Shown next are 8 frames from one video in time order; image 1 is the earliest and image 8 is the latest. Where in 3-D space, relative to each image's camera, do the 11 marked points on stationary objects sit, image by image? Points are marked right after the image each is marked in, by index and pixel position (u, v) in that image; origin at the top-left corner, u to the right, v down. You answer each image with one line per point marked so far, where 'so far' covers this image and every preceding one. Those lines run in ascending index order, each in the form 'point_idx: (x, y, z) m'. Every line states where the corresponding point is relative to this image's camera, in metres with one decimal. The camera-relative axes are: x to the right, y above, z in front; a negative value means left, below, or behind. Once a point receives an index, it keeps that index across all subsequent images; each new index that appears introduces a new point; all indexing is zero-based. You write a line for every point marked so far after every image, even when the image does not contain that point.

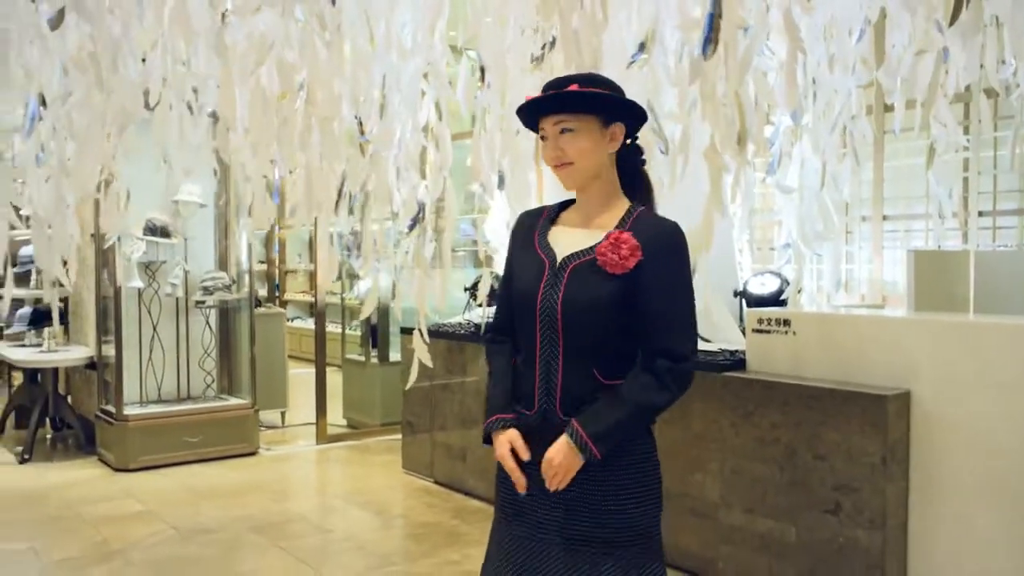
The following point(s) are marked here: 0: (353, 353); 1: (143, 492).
0: (-1.1, -0.5, +6.6) m
1: (-1.9, -1.1, +4.9) m
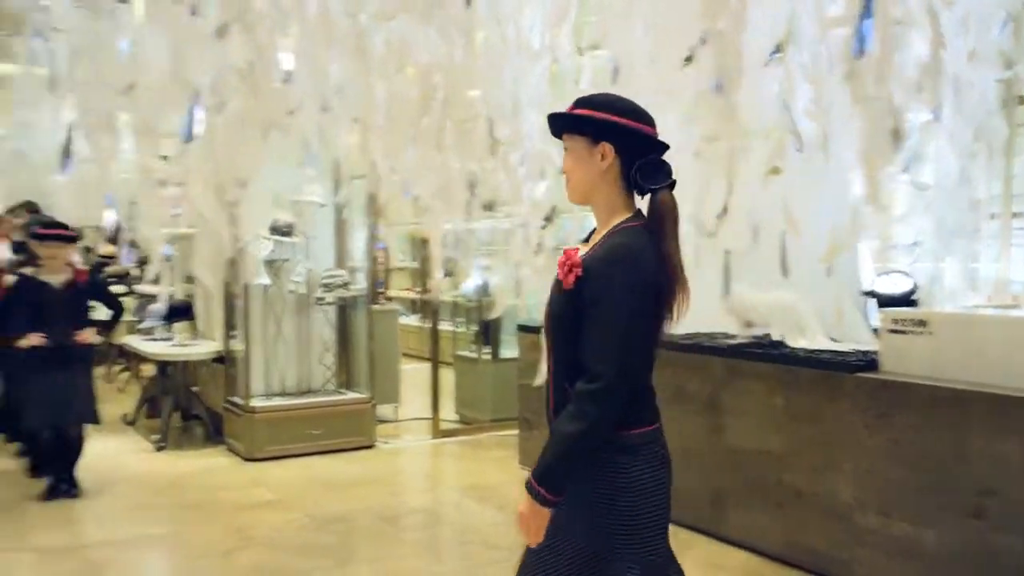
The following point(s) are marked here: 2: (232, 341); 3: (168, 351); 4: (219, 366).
0: (-0.3, -0.4, +6.7) m
1: (-1.3, -1.1, +5.1) m
2: (-1.7, -0.3, +5.8) m
3: (-2.1, -0.4, +5.8) m
4: (-1.9, -0.5, +6.0) m
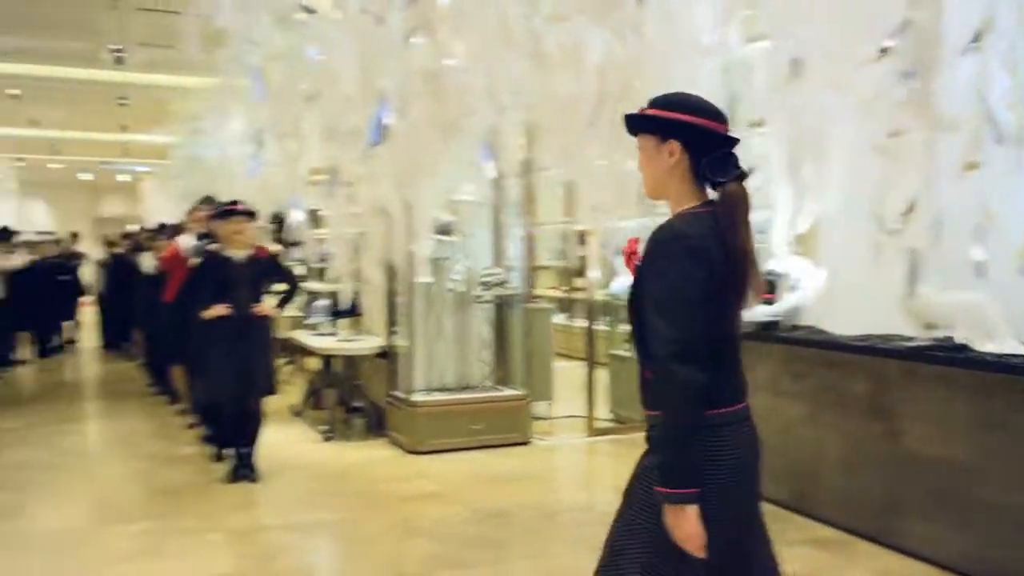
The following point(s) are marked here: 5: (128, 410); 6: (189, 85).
0: (+0.8, -0.4, +6.7) m
1: (-0.4, -1.0, +5.2) m
2: (-0.8, -0.3, +6.0) m
3: (-1.1, -0.4, +6.0) m
4: (-0.9, -0.5, +6.3) m
5: (-3.0, -1.0, +7.3) m
6: (-3.8, +2.5, +11.3) m
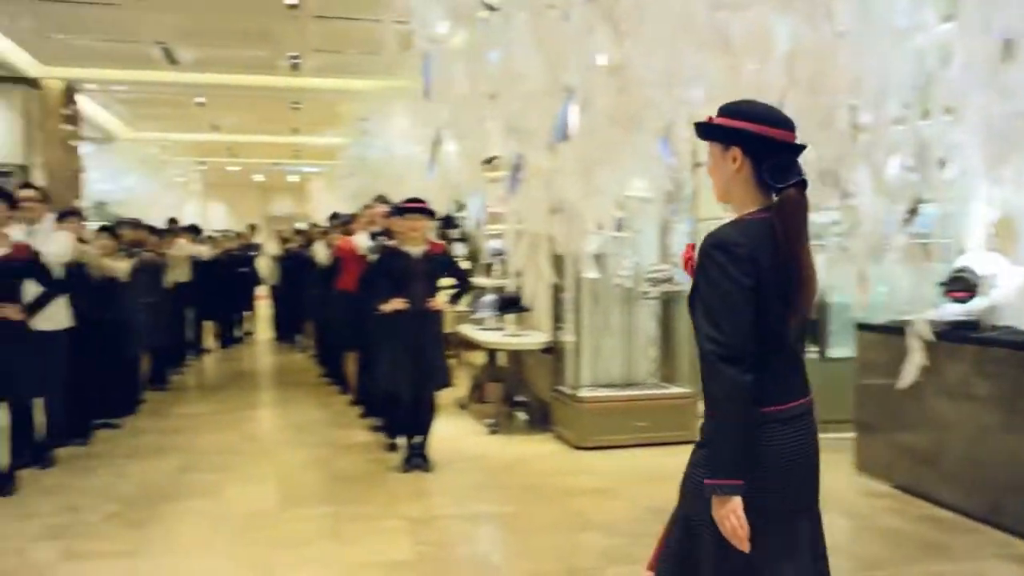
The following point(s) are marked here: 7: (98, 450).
0: (+1.9, -0.4, +6.5) m
1: (+0.5, -1.0, +5.2) m
2: (+0.3, -0.3, +6.0) m
3: (-0.1, -0.3, +6.1) m
4: (+0.2, -0.5, +6.3) m
5: (-1.7, -0.9, +7.7) m
6: (-1.9, +2.5, +11.7) m
7: (-2.5, -1.0, +5.6) m
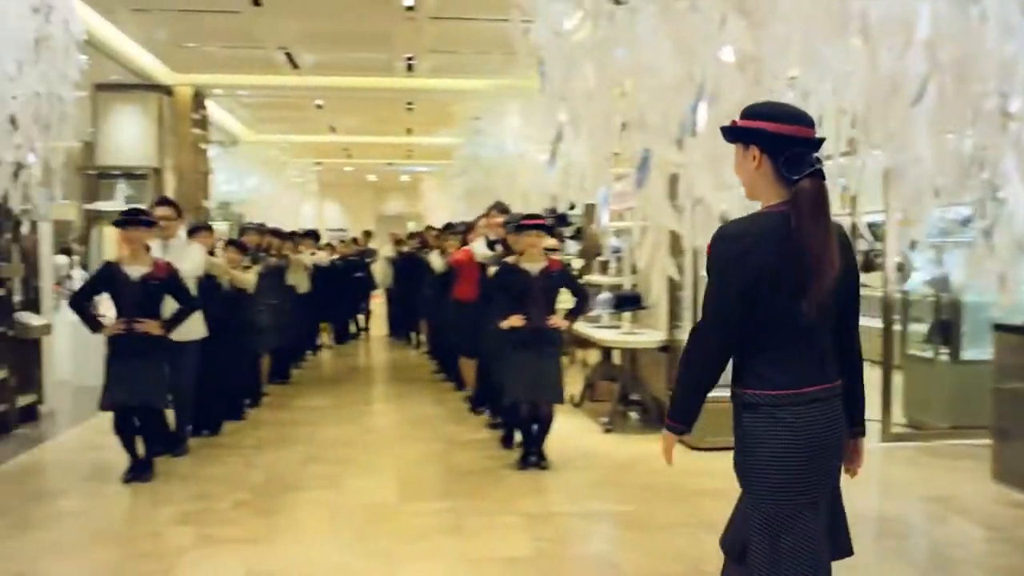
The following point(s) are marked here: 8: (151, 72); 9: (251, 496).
0: (+2.7, -0.4, +6.2) m
1: (+1.1, -1.0, +5.1) m
2: (+1.0, -0.3, +6.0) m
3: (+0.7, -0.3, +6.1) m
4: (+1.0, -0.4, +6.2) m
5: (-0.8, -0.9, +7.8) m
6: (-0.5, +2.5, +11.8) m
7: (-1.8, -1.0, +5.9) m
8: (-4.2, +2.5, +10.8) m
9: (-1.3, -1.0, +4.5) m
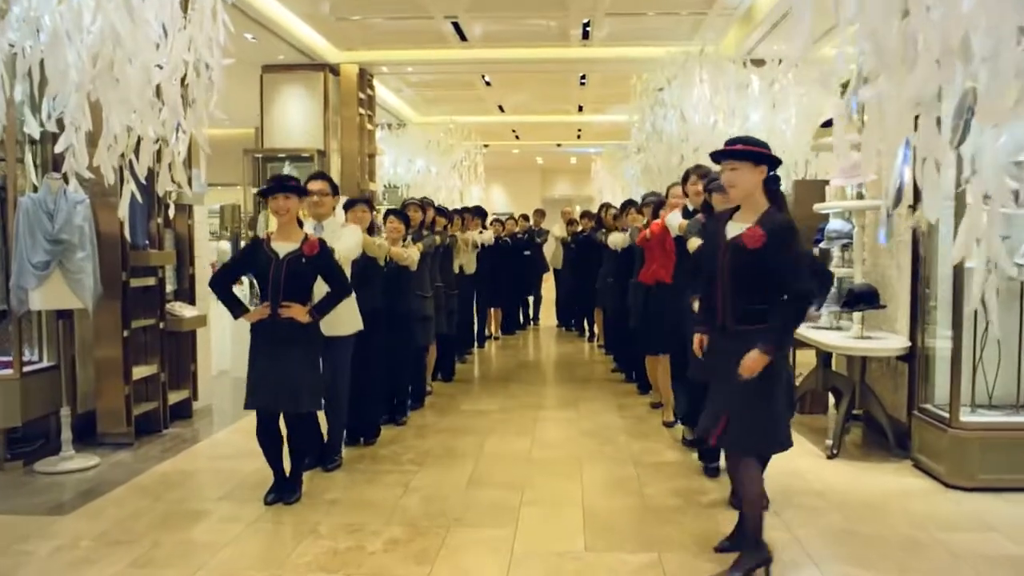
0: (+3.8, -0.4, +4.7) m
1: (+2.0, -1.0, +3.9) m
2: (+2.1, -0.2, +4.8) m
3: (+1.8, -0.3, +4.9) m
4: (+2.1, -0.4, +5.0) m
5: (+0.6, -0.8, +6.9) m
6: (+1.6, +2.7, +10.8) m
7: (-0.7, -0.9, +5.2) m
8: (-2.2, +2.7, +10.4) m
9: (-0.4, -1.0, +3.8) m
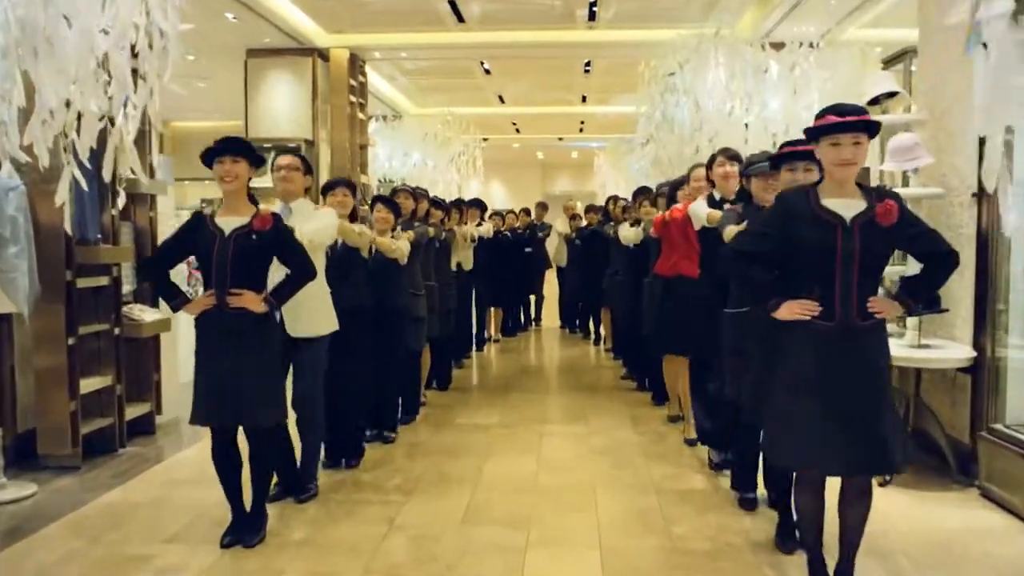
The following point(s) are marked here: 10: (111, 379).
0: (+3.8, -0.4, +4.1) m
1: (+2.1, -1.0, +3.3) m
2: (+2.1, -0.2, +4.1) m
3: (+1.8, -0.3, +4.3) m
4: (+2.1, -0.4, +4.4) m
5: (+0.6, -0.8, +6.2) m
6: (+1.6, +2.7, +10.1) m
7: (-0.7, -0.9, +4.5) m
8: (-2.2, +2.7, +9.7) m
9: (-0.4, -1.0, +3.1) m
10: (-2.1, -0.5, +4.9) m
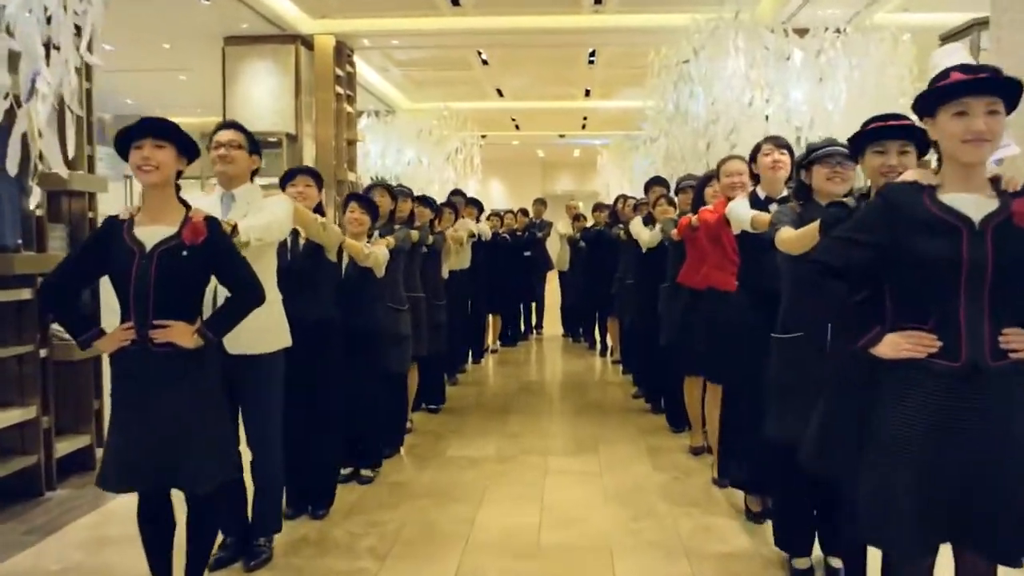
0: (+3.8, -0.5, +3.3) m
1: (+2.0, -1.1, +2.5) m
2: (+2.1, -0.3, +3.3) m
3: (+1.8, -0.4, +3.5) m
4: (+2.1, -0.5, +3.6) m
5: (+0.6, -0.9, +5.5) m
6: (+1.6, +2.6, +9.3) m
7: (-0.7, -1.0, +3.7) m
8: (-2.2, +2.6, +8.9) m
9: (-0.4, -1.1, +2.3) m
10: (-2.1, -0.5, +4.1) m
